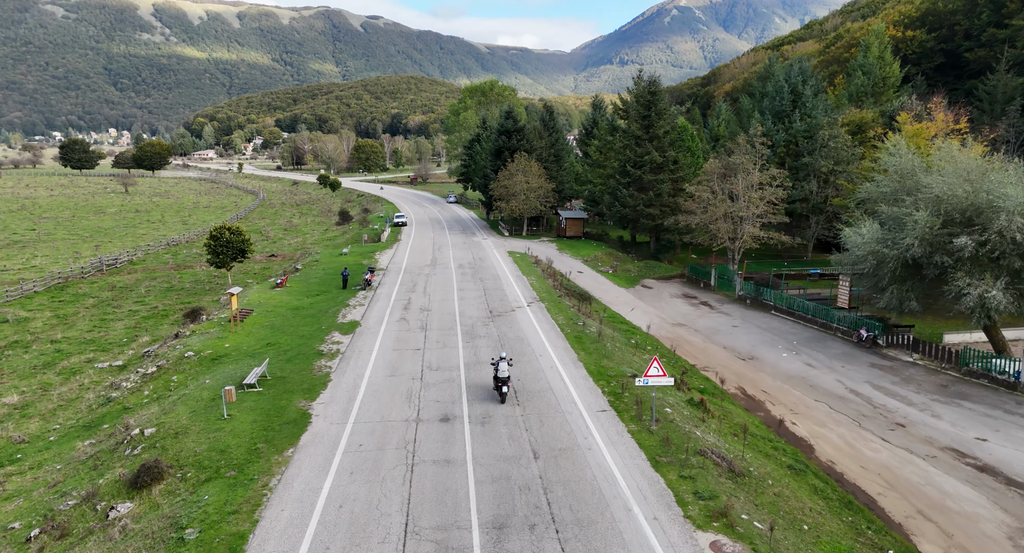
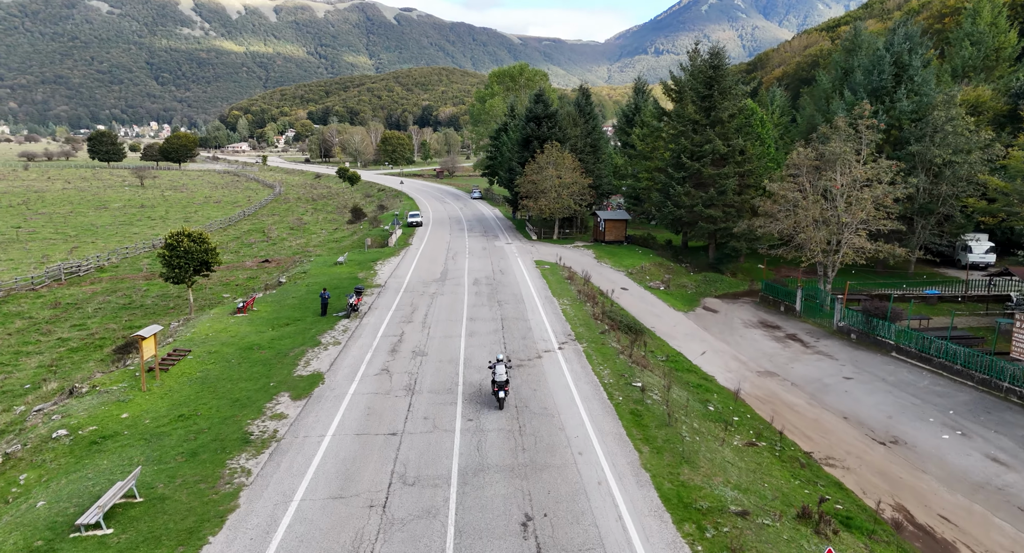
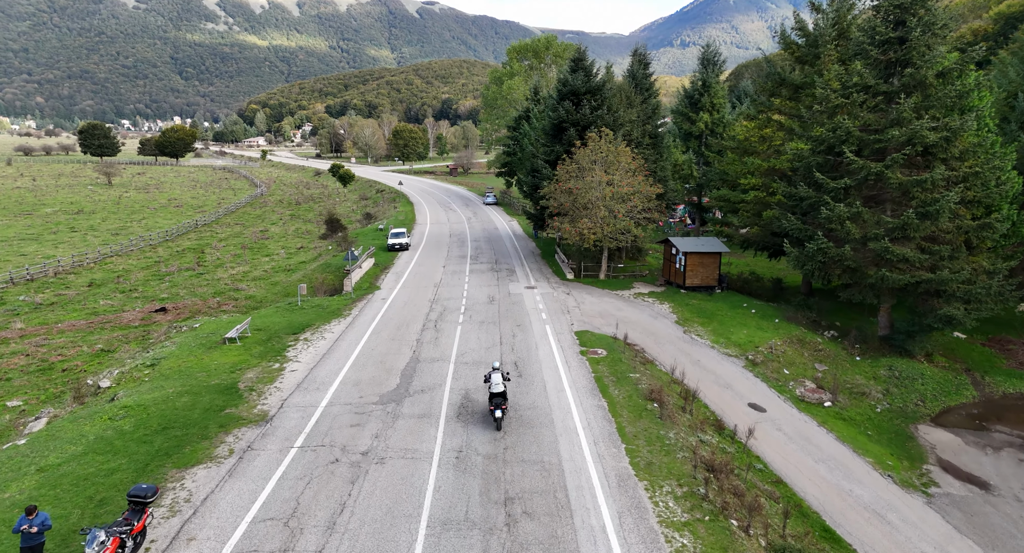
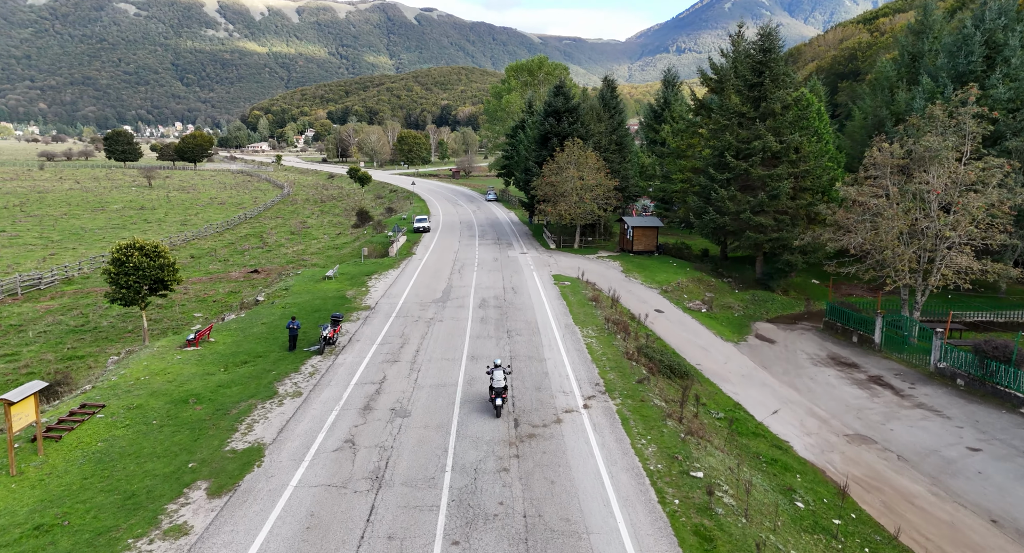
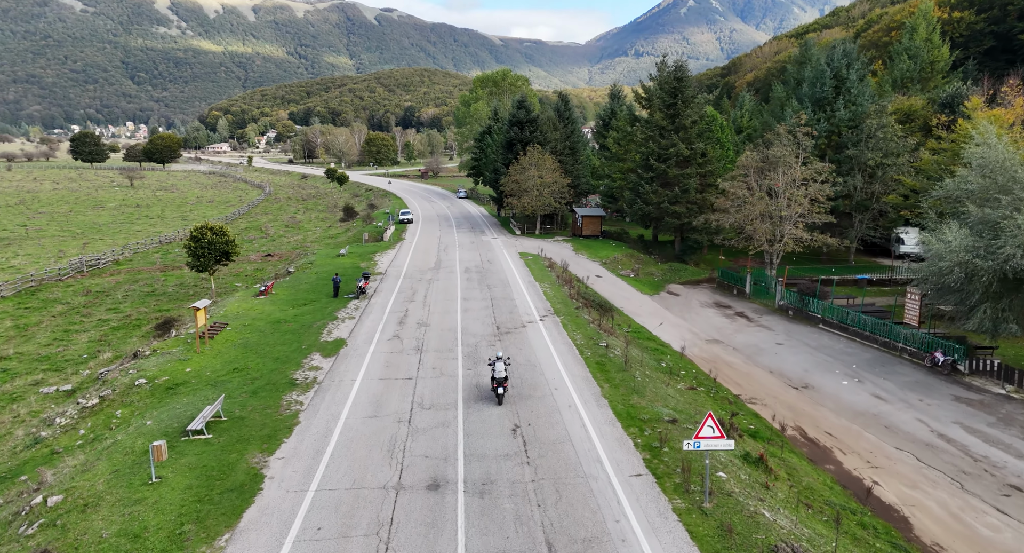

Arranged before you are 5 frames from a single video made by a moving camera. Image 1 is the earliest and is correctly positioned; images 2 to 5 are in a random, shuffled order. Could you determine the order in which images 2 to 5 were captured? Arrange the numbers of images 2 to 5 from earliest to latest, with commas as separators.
5, 2, 4, 3
